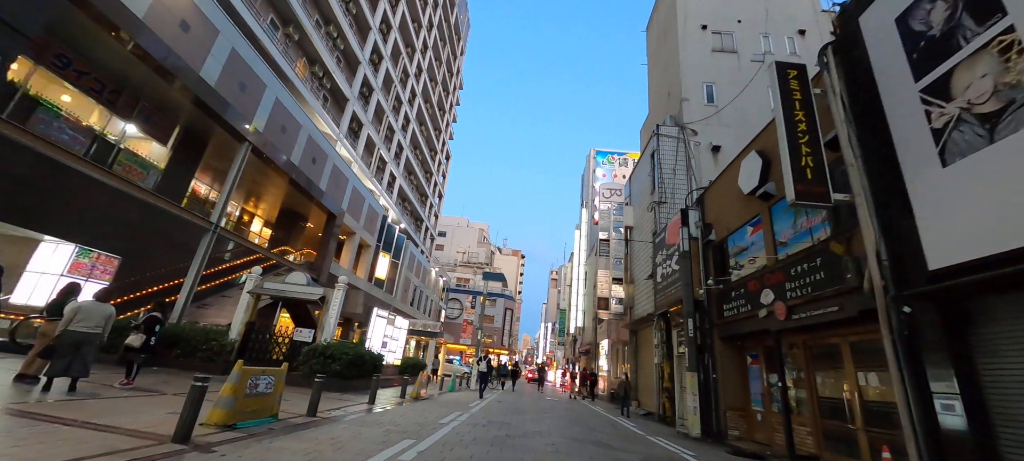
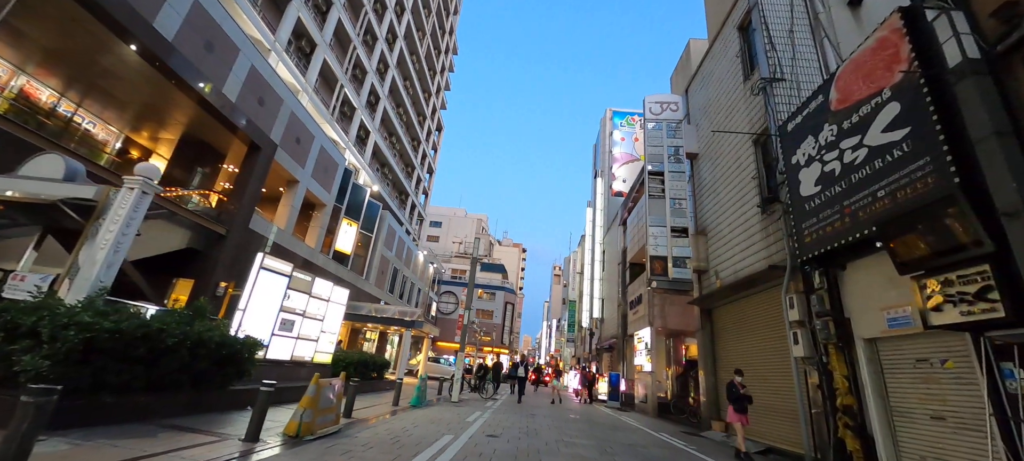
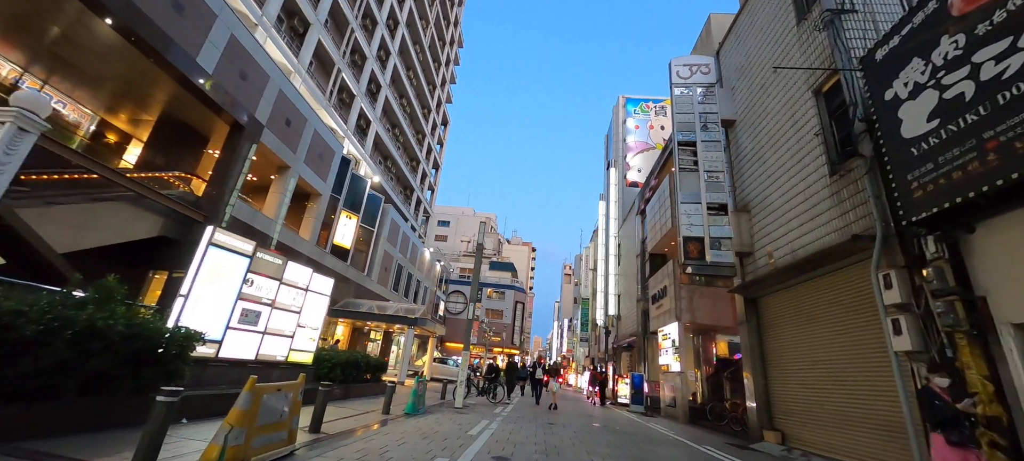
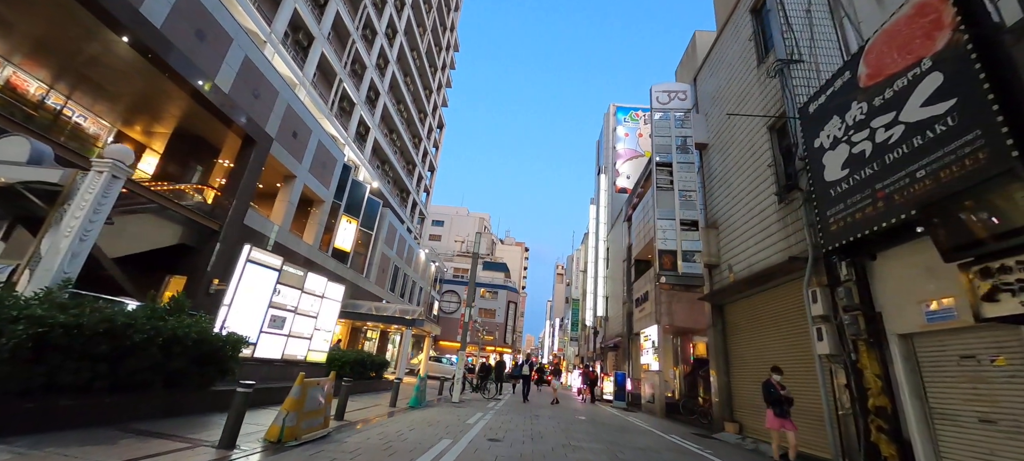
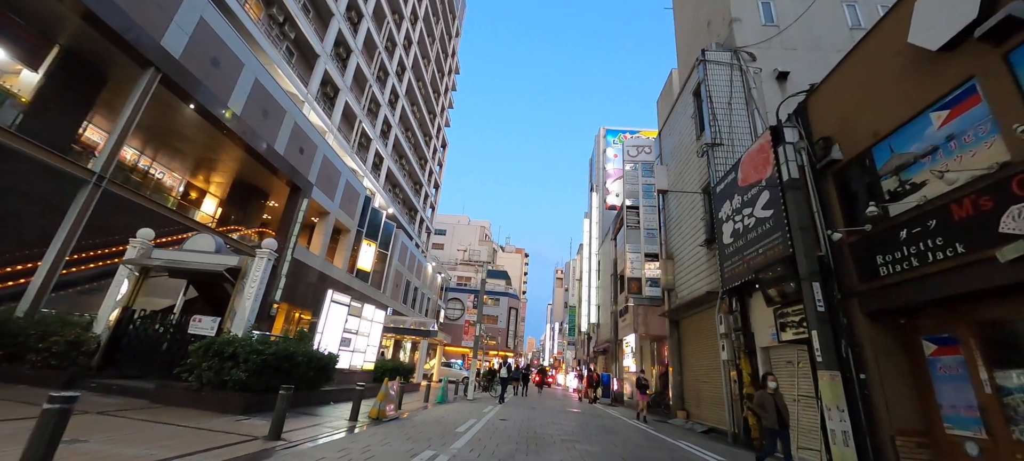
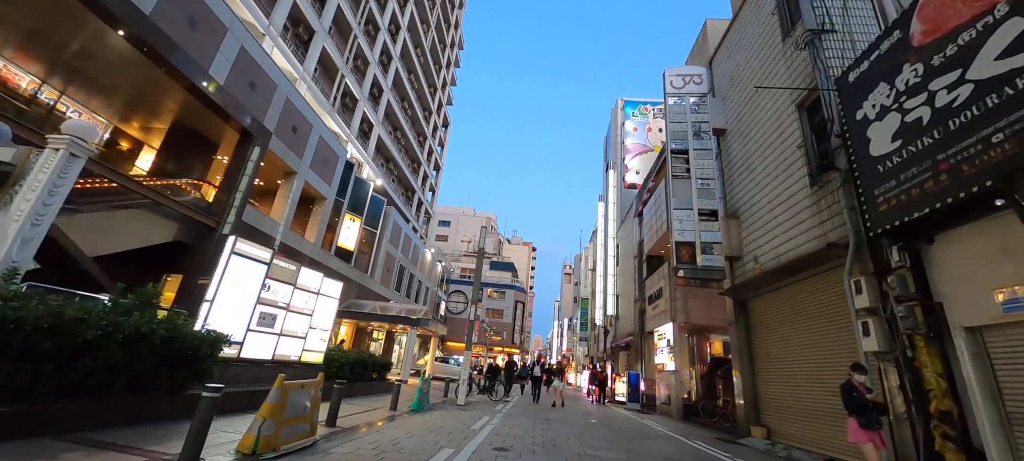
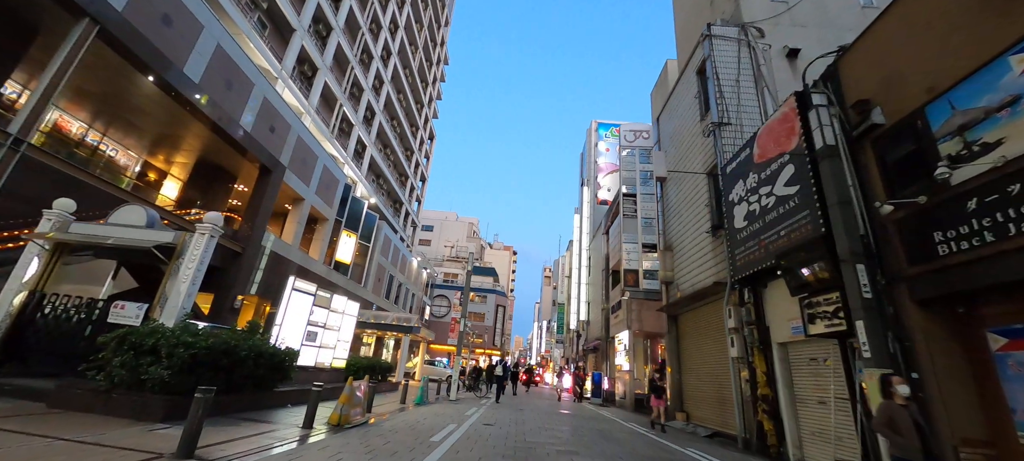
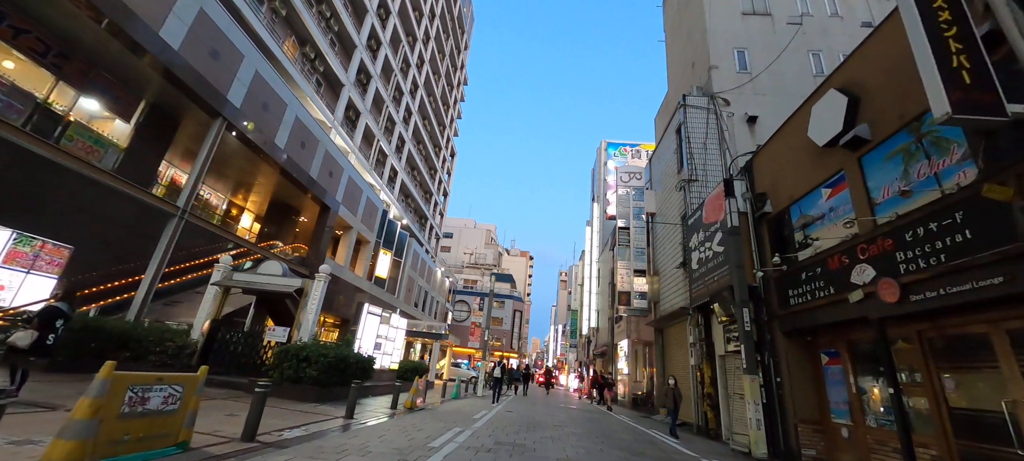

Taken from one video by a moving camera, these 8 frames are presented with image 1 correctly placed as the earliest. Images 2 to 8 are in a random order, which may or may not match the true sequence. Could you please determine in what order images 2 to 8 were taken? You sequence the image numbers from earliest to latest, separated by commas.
8, 5, 7, 2, 4, 6, 3
